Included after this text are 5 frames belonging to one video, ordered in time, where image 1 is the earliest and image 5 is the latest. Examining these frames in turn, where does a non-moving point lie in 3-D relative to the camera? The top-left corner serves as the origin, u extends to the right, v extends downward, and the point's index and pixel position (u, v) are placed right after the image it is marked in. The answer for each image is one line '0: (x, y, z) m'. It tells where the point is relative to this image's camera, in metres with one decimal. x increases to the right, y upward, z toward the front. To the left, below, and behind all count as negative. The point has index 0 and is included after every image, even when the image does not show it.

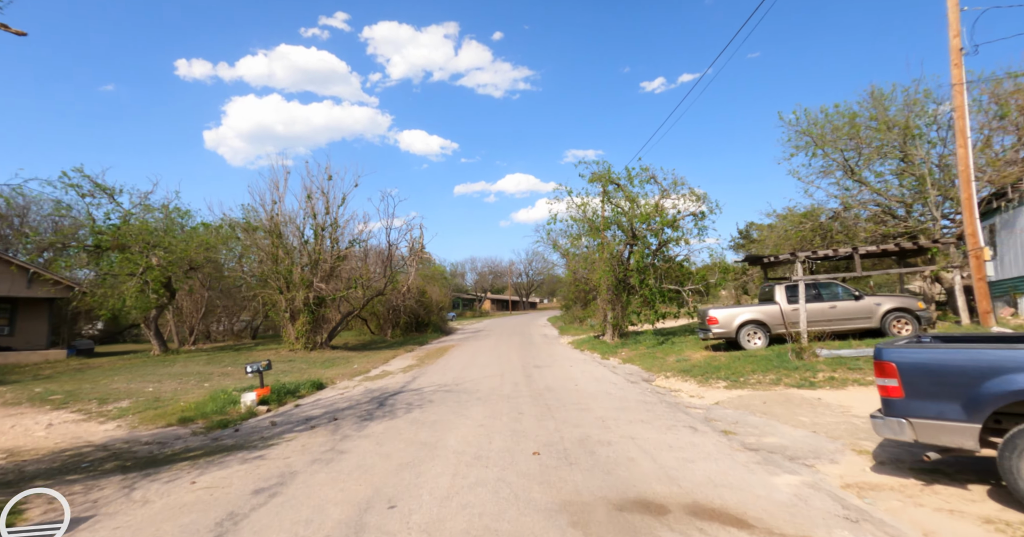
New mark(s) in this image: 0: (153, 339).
0: (-13.0, -2.6, +19.1) m
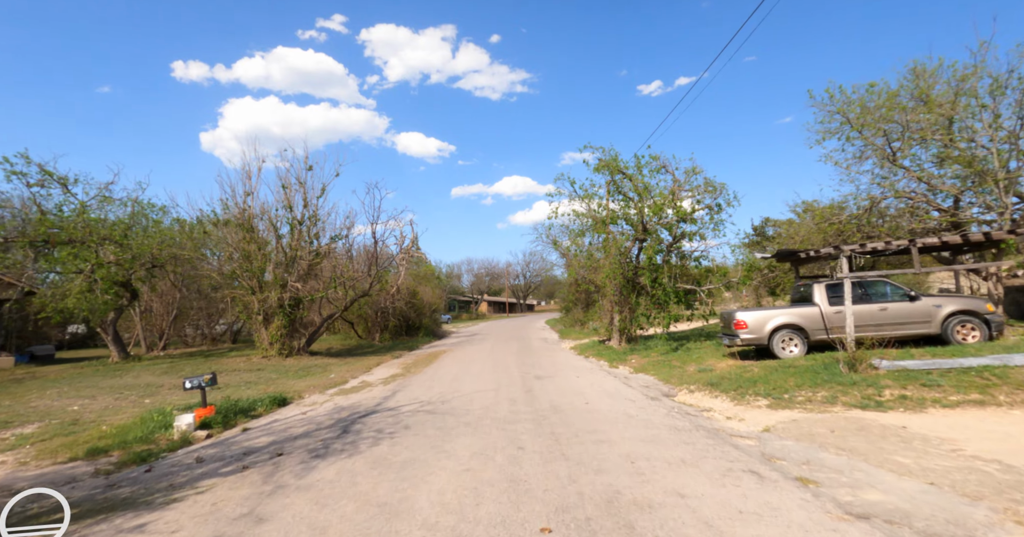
0: (-13.1, -2.5, +17.2) m
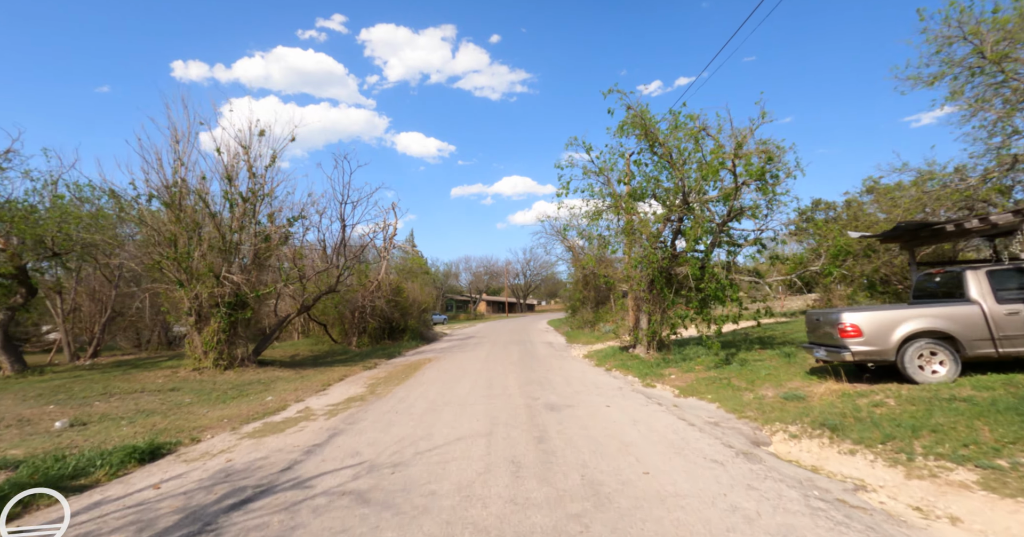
0: (-13.1, -2.2, +13.6) m
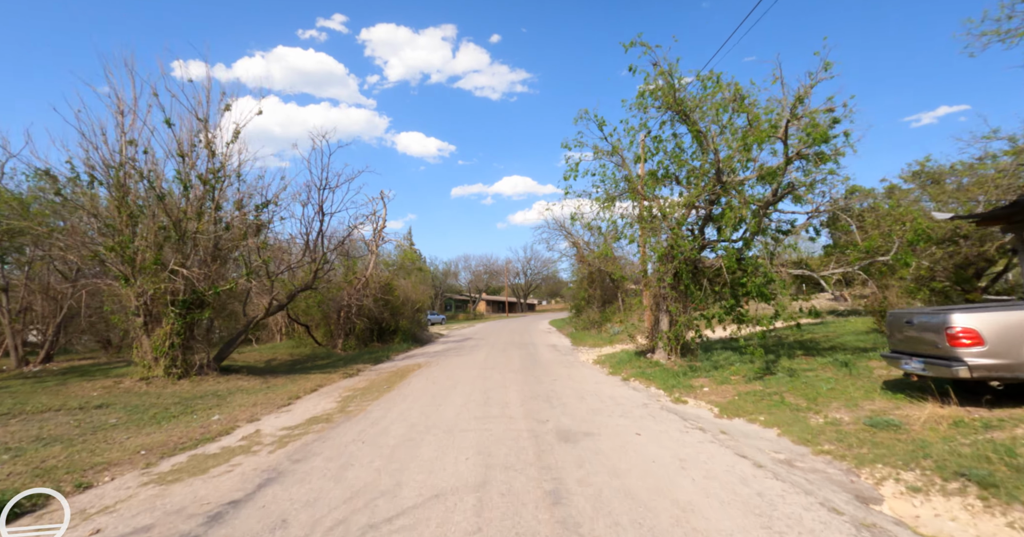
0: (-13.1, -2.0, +11.7) m
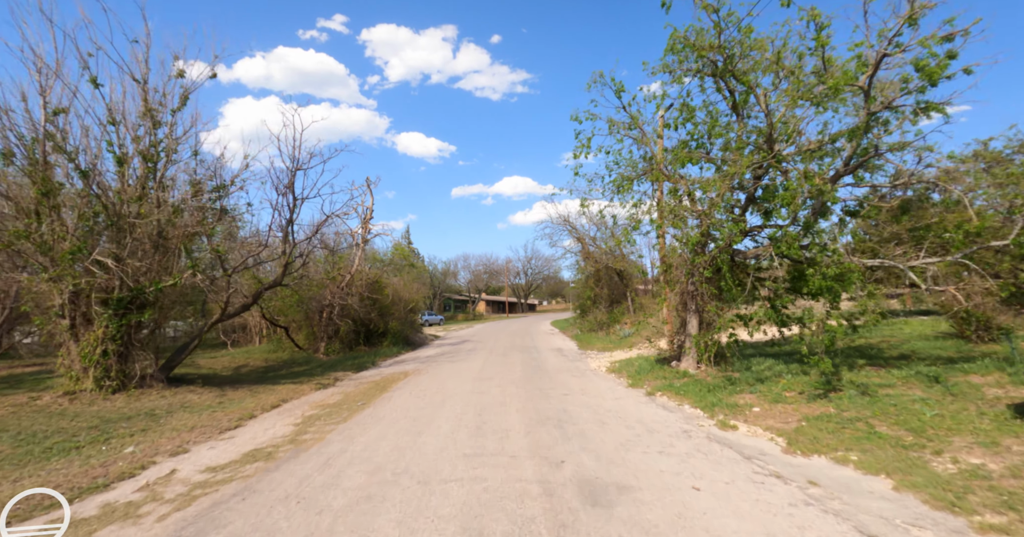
0: (-13.1, -1.9, +9.7) m
